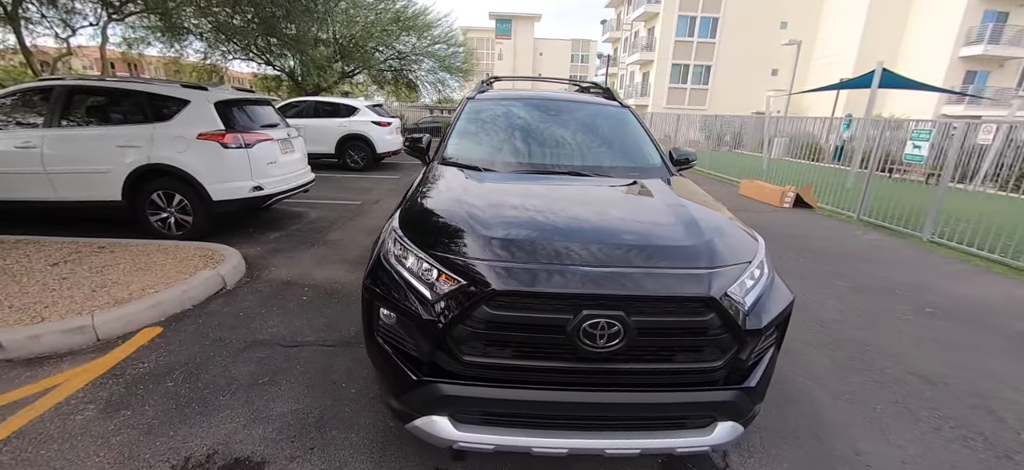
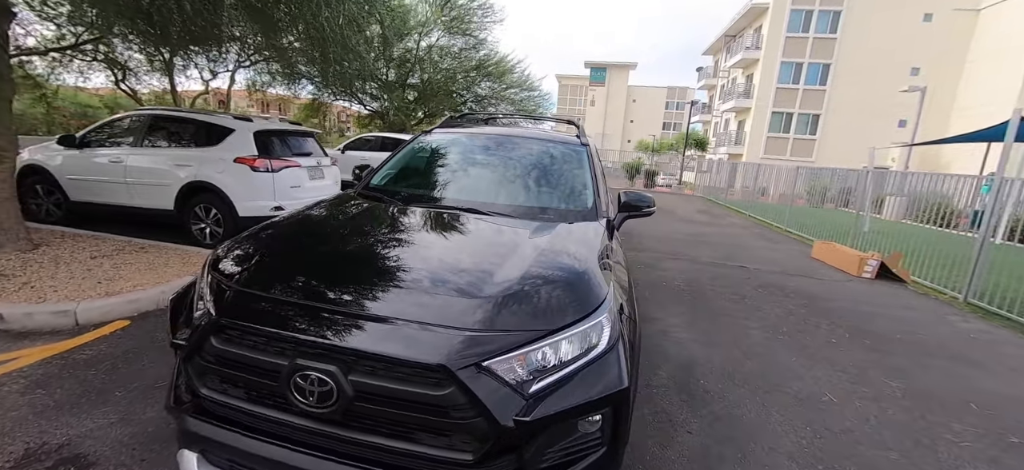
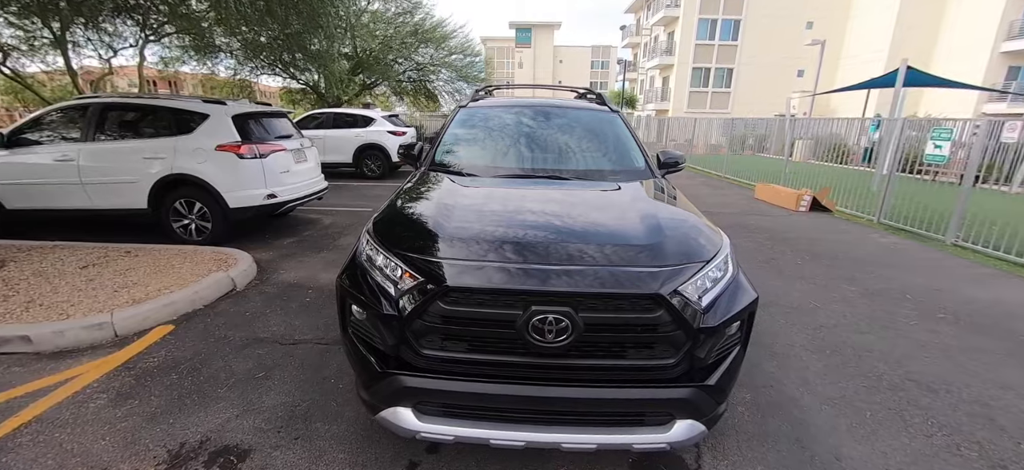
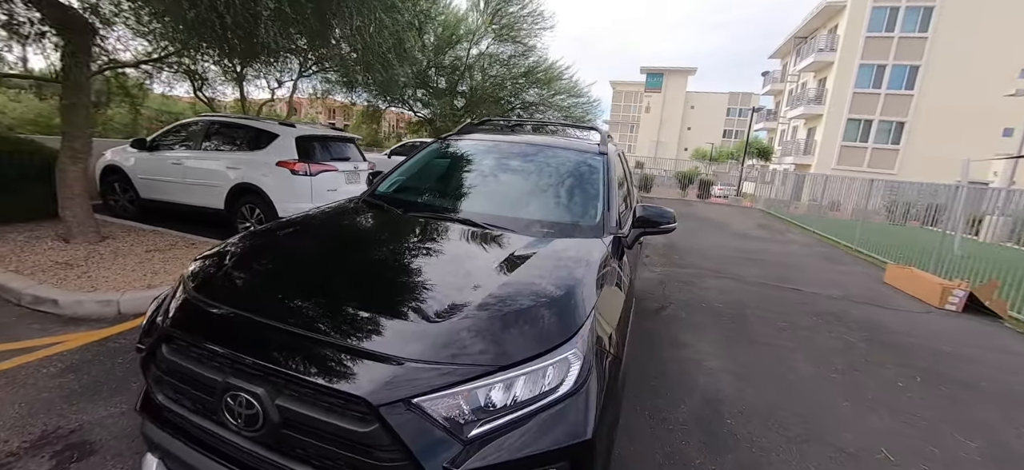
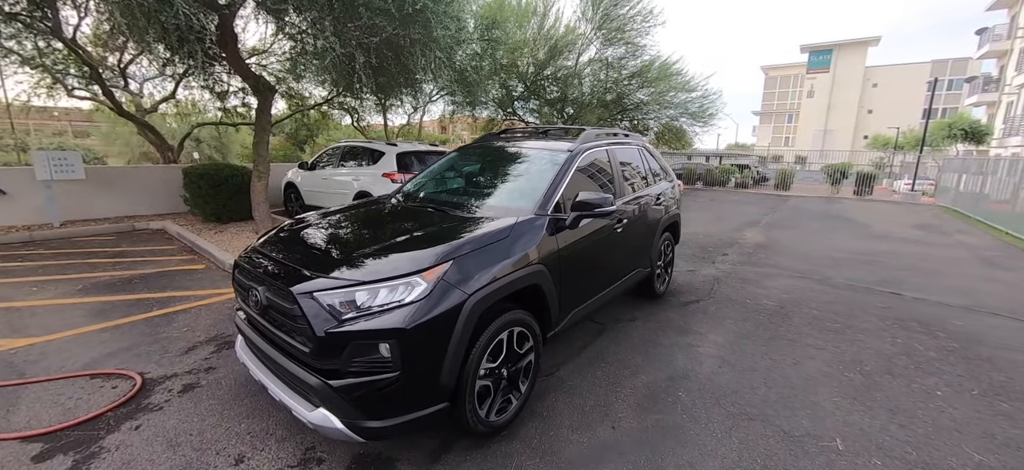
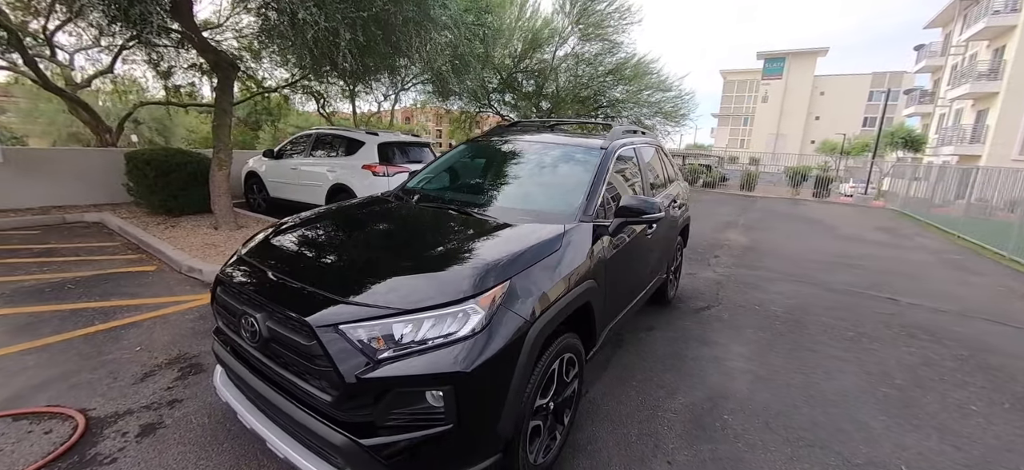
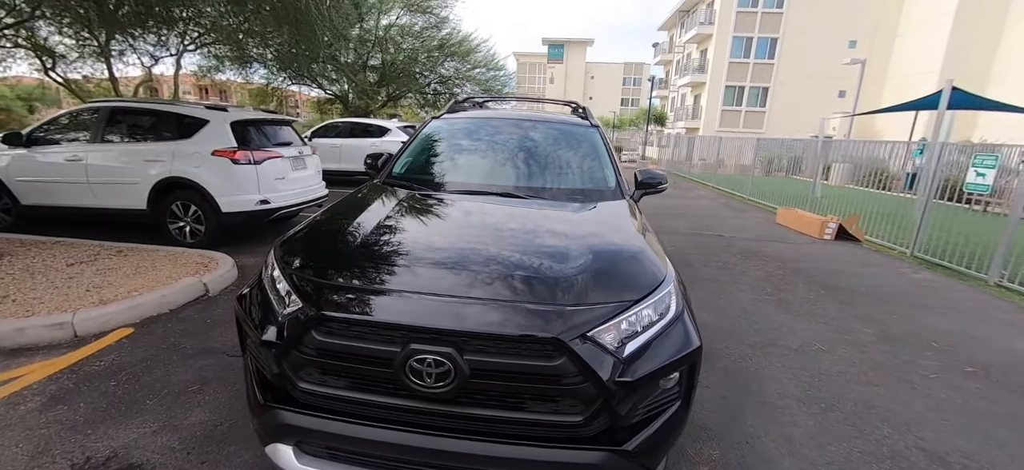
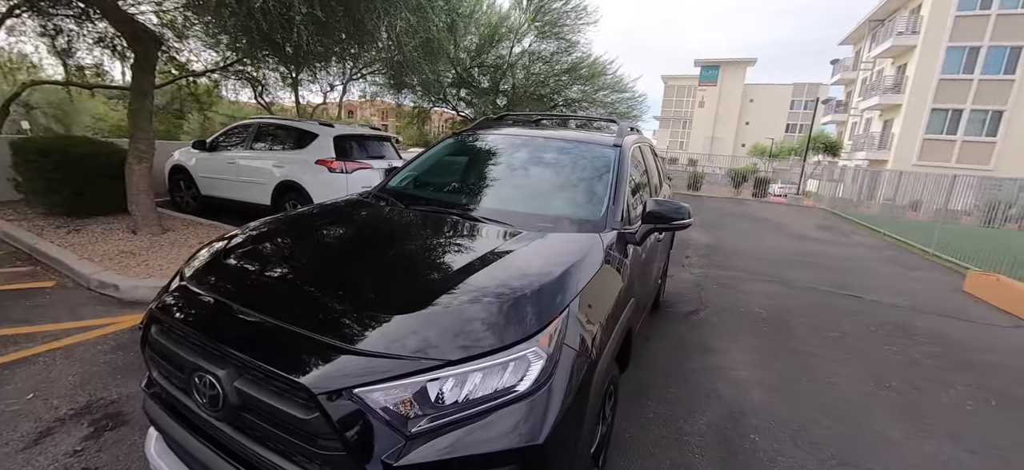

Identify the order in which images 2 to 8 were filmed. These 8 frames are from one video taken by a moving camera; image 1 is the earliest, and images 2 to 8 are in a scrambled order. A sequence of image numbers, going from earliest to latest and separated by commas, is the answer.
3, 7, 2, 4, 8, 6, 5
